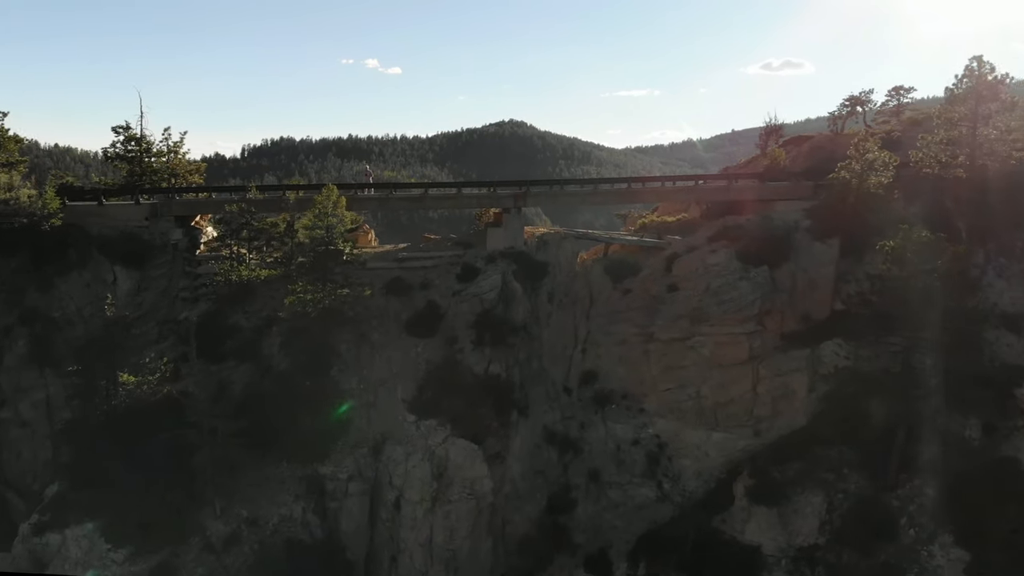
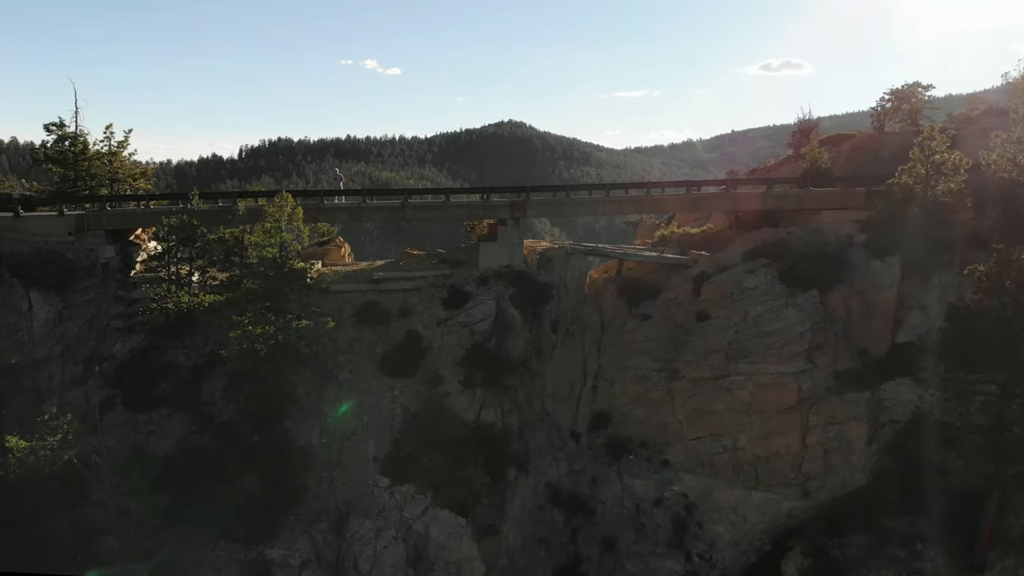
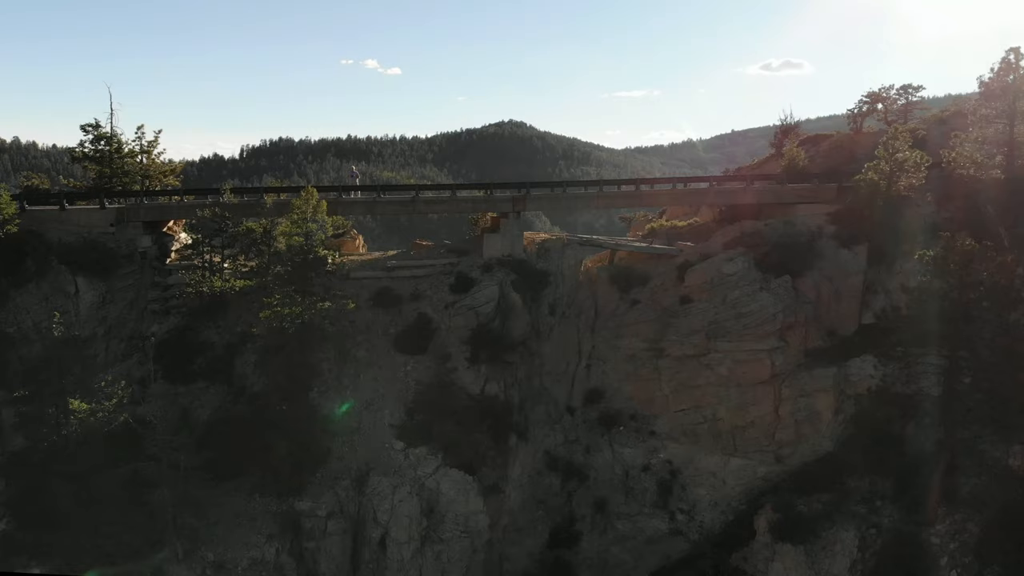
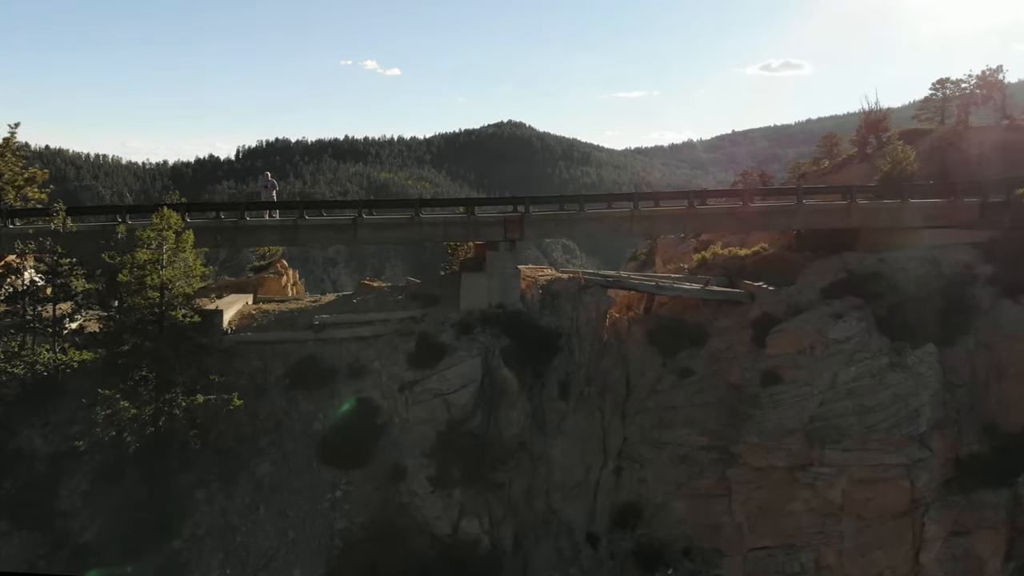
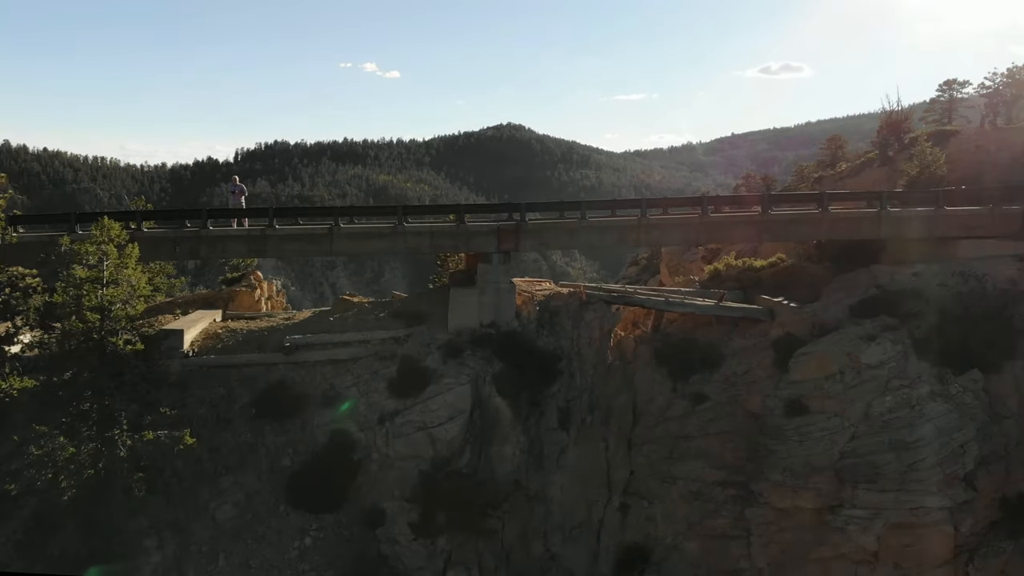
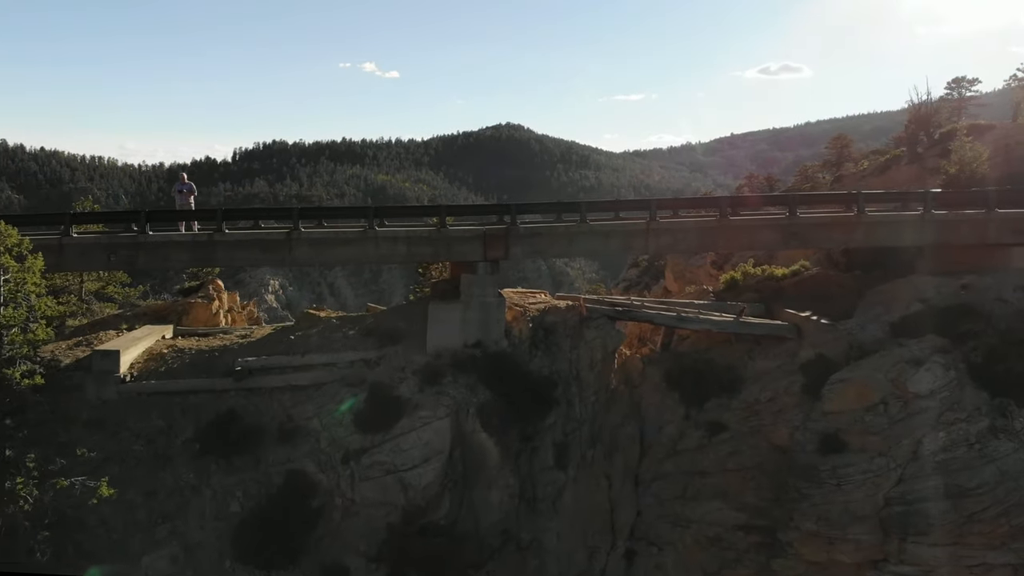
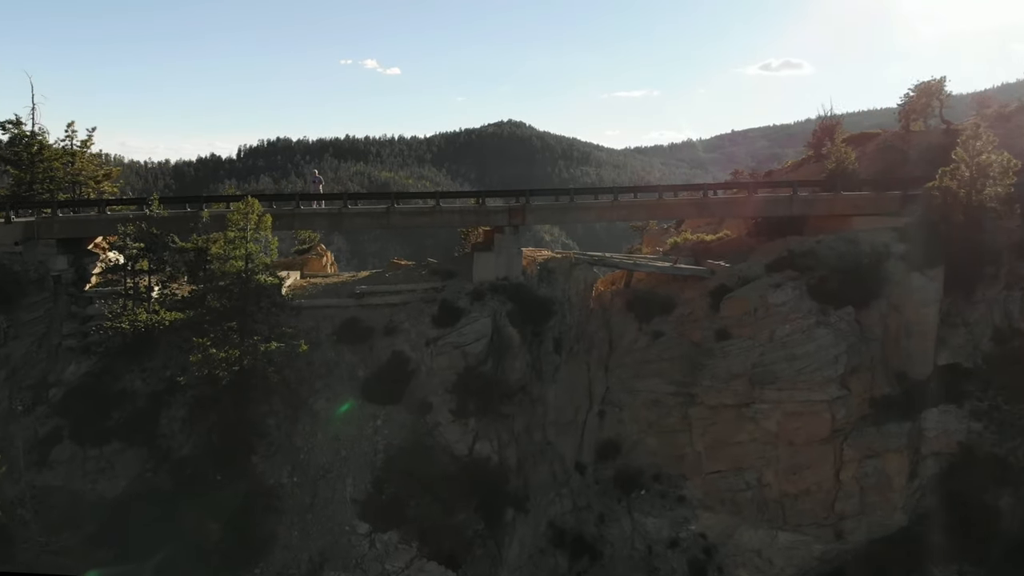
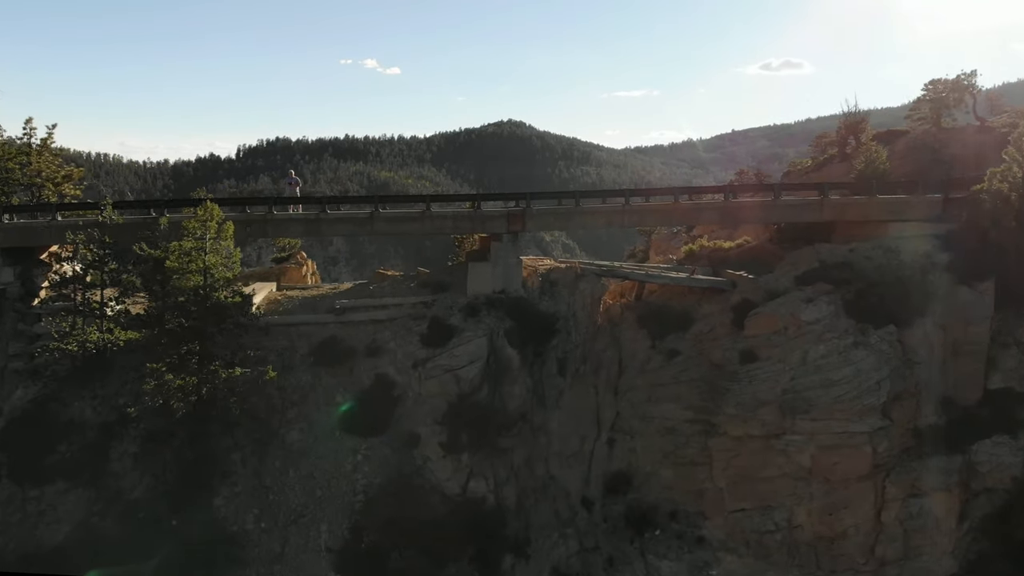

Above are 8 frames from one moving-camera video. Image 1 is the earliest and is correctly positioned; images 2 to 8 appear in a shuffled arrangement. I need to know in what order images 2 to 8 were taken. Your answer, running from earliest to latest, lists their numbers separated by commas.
3, 2, 7, 8, 4, 5, 6
